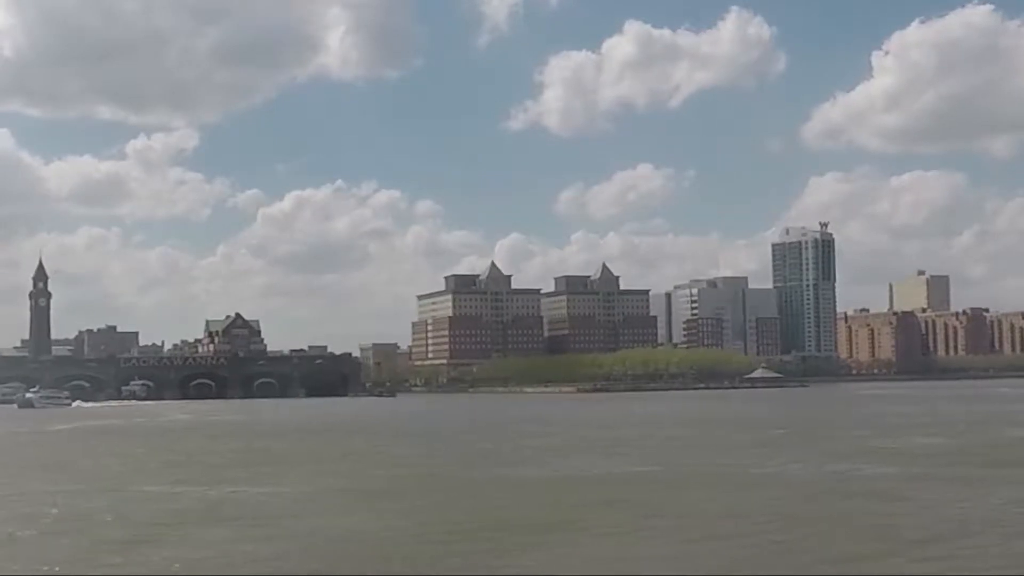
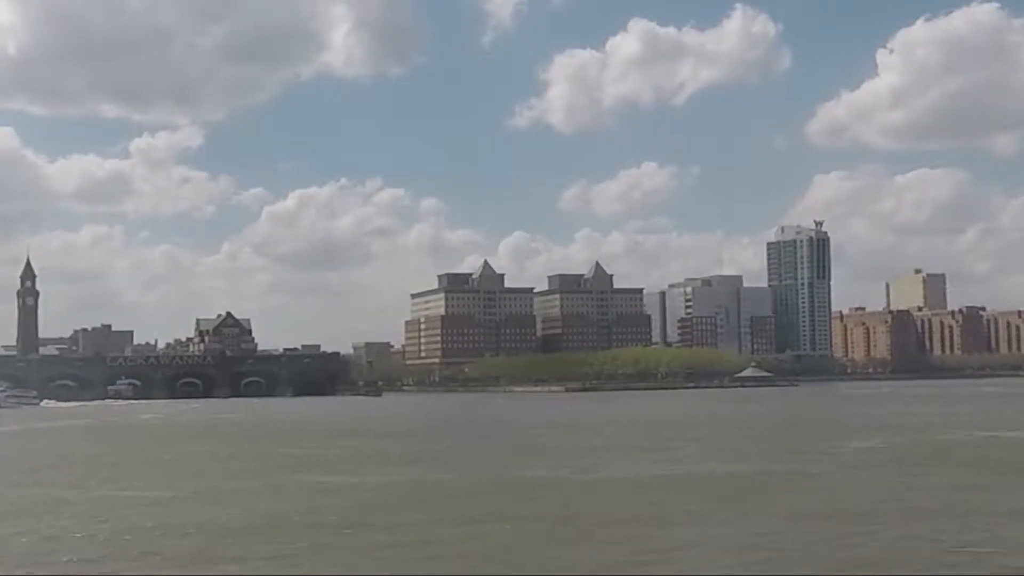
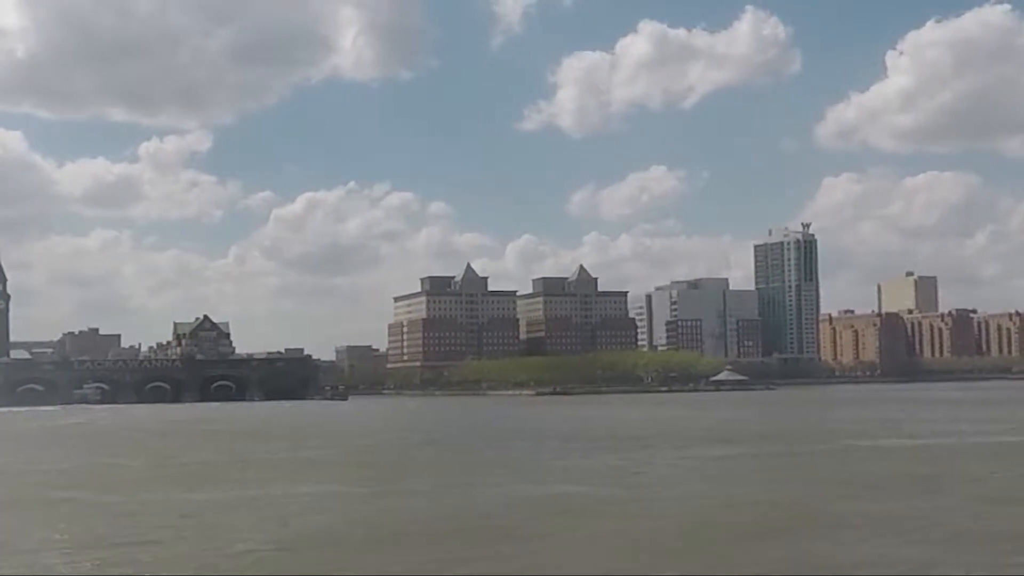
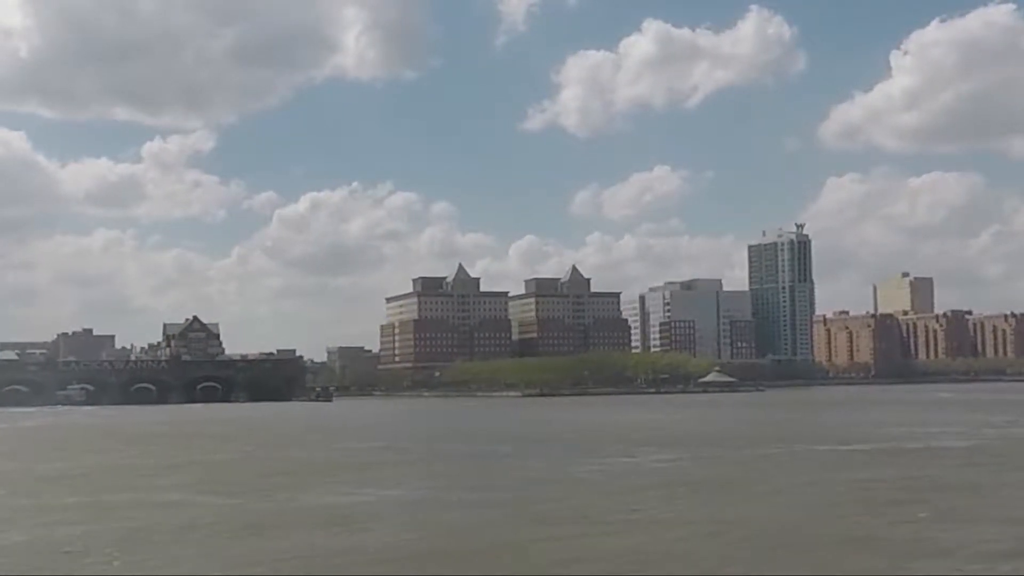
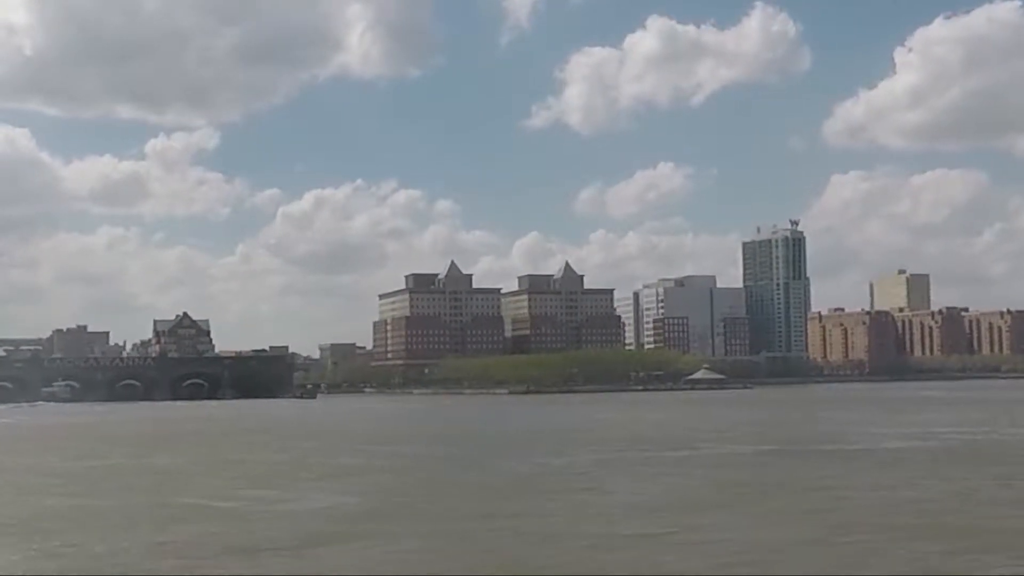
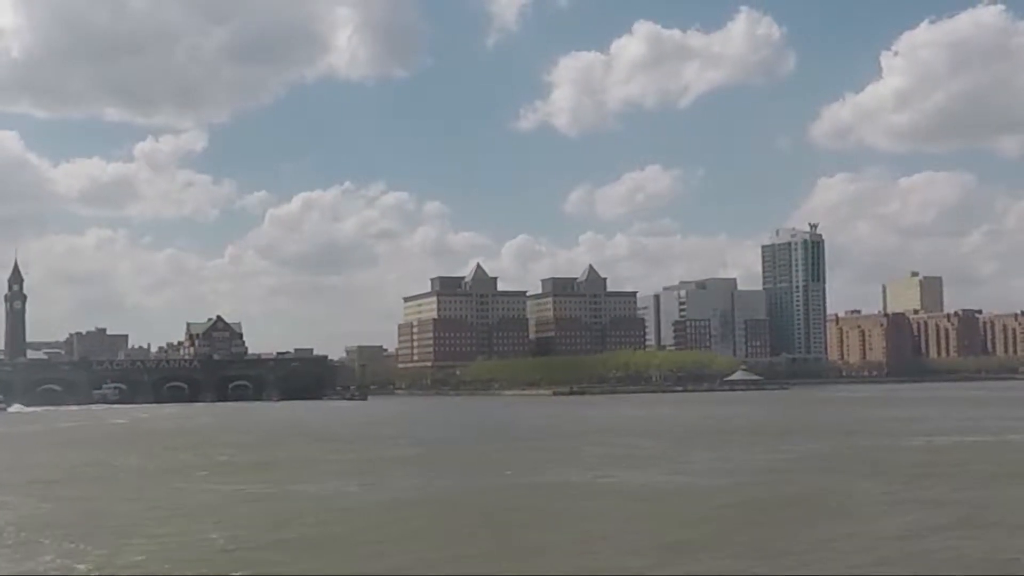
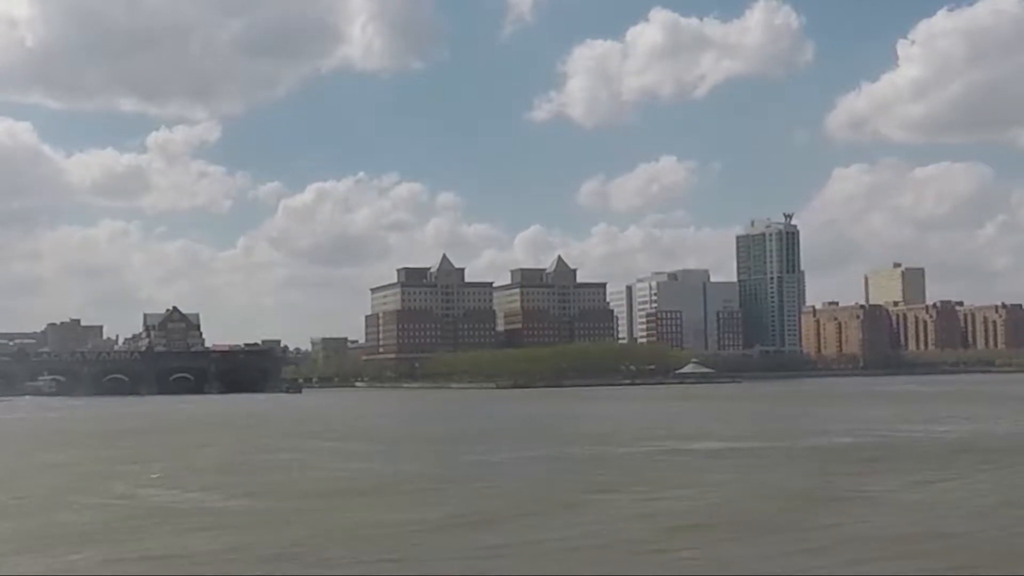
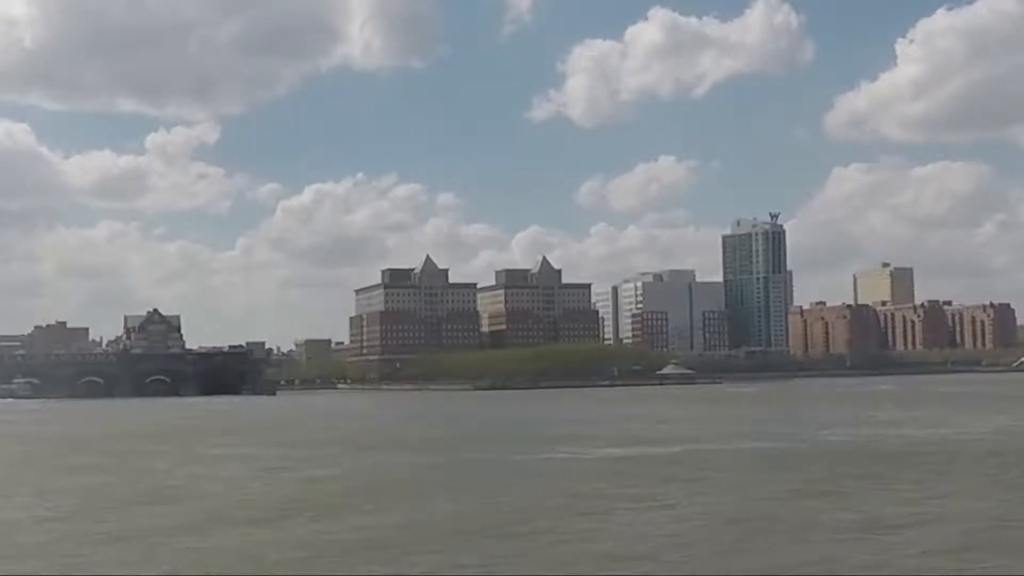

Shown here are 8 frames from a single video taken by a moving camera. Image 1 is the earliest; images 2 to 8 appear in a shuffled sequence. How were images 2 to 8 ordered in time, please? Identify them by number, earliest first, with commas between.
2, 6, 3, 4, 5, 7, 8
